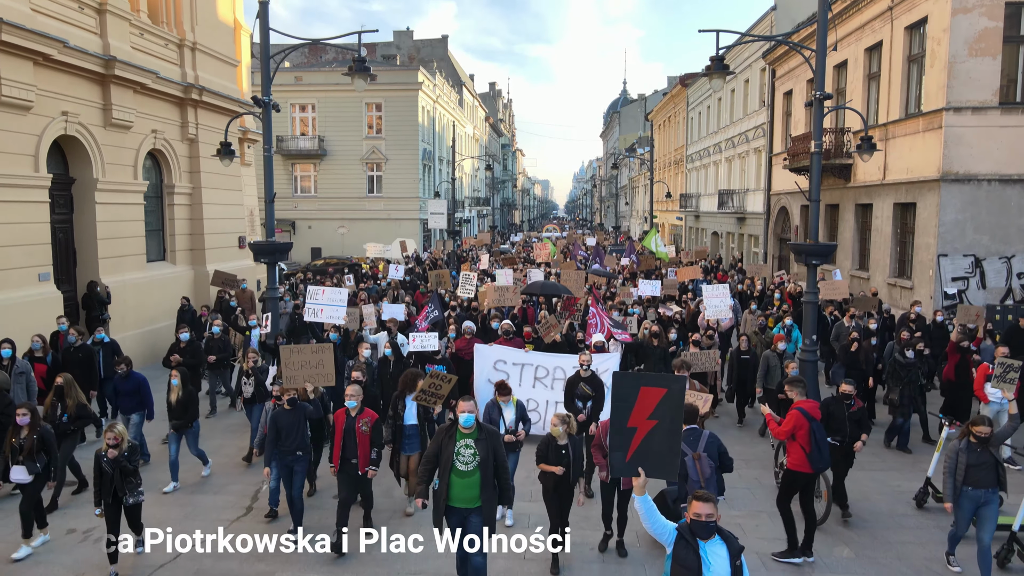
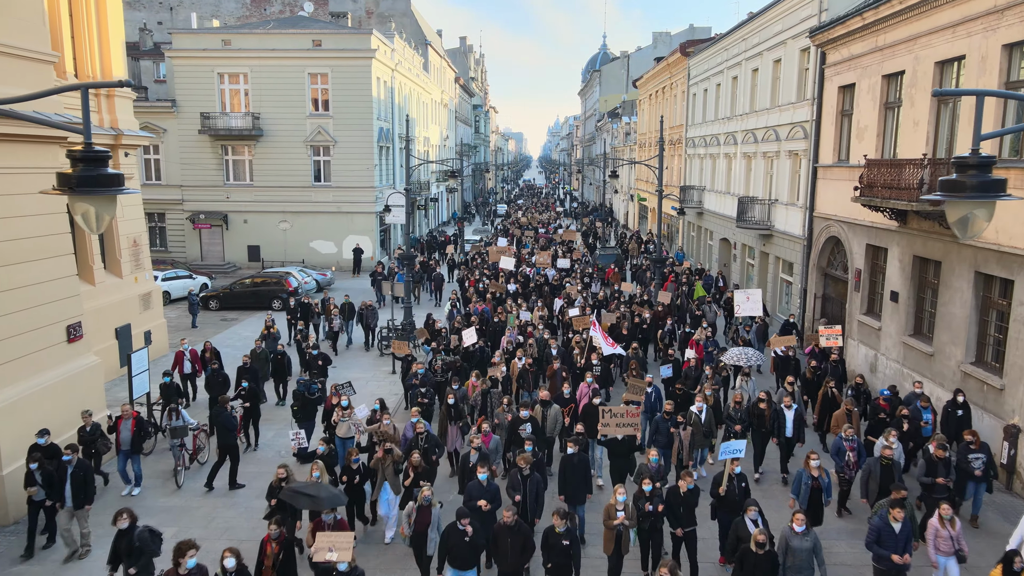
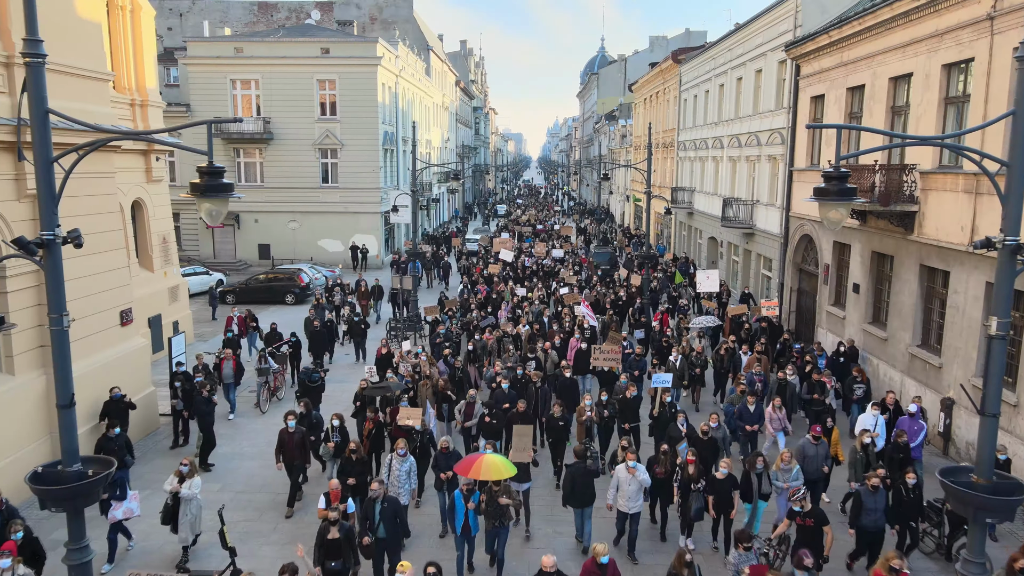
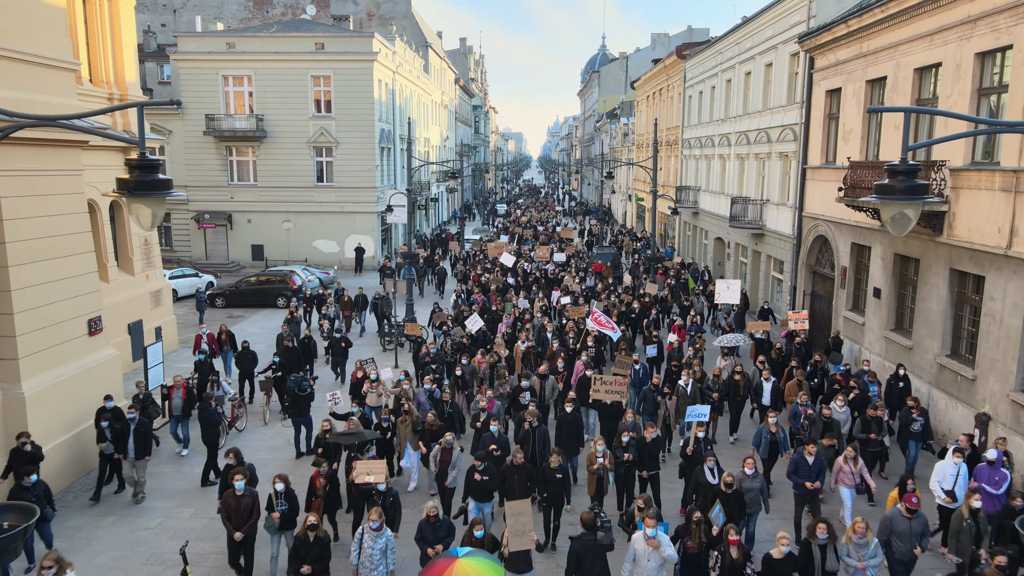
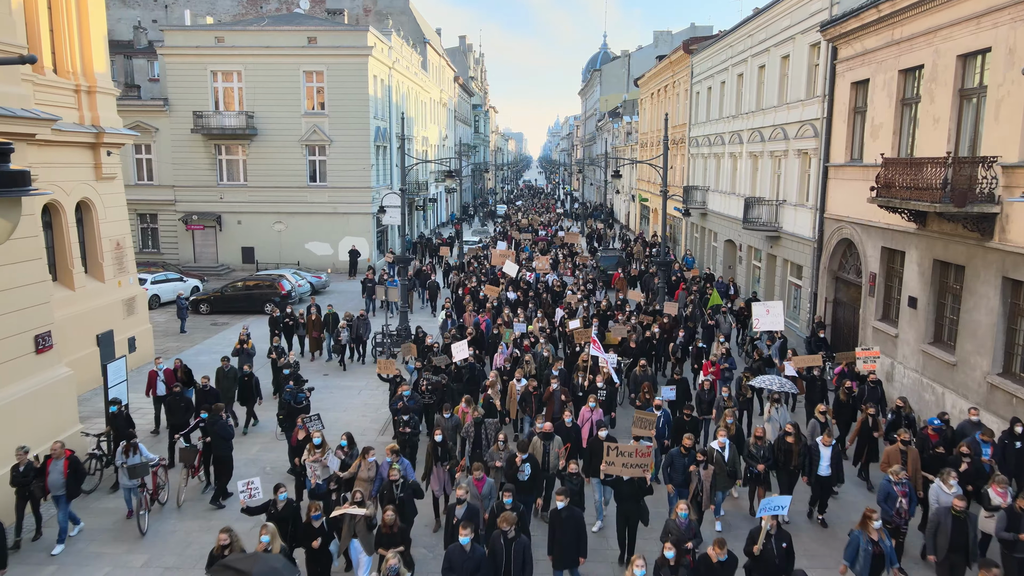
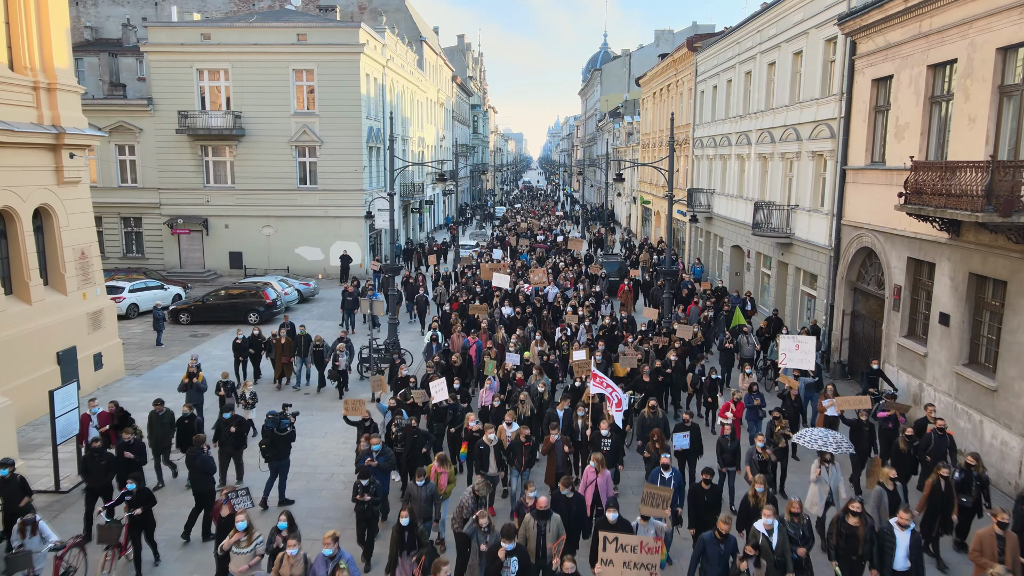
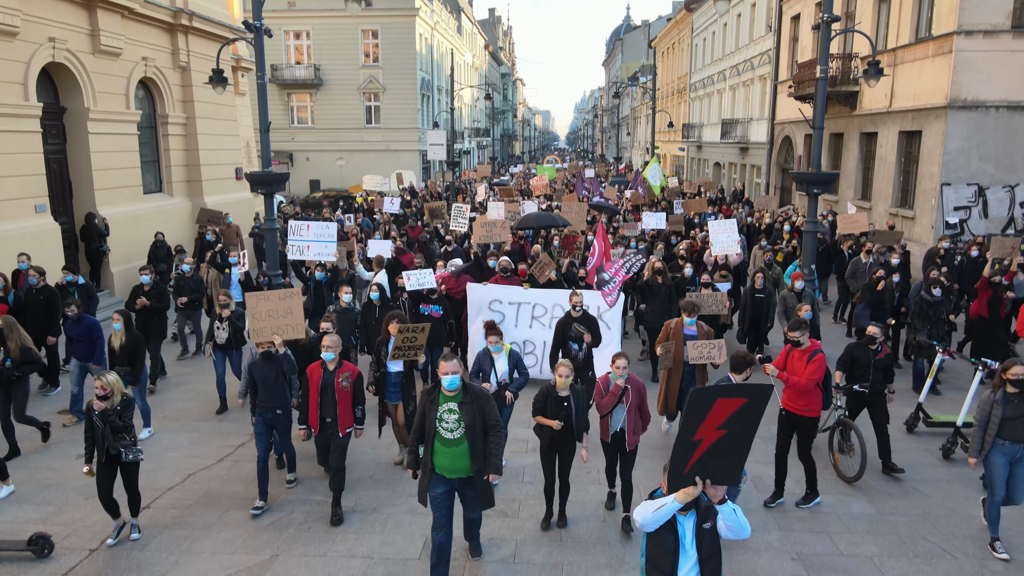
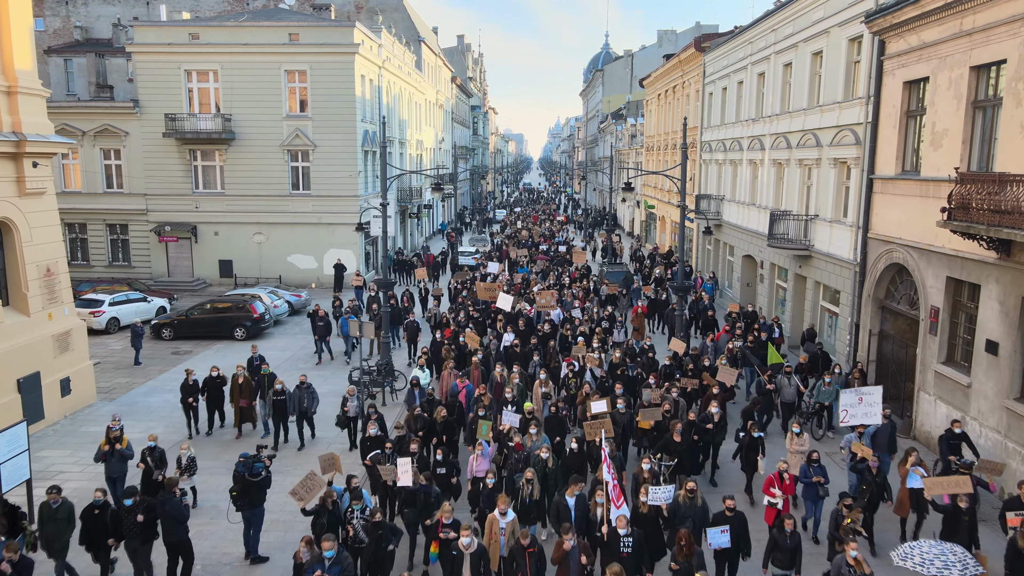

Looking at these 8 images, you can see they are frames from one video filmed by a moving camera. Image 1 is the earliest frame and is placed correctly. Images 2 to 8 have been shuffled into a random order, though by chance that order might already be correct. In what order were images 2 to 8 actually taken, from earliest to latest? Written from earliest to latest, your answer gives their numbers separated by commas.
7, 3, 4, 2, 5, 6, 8
